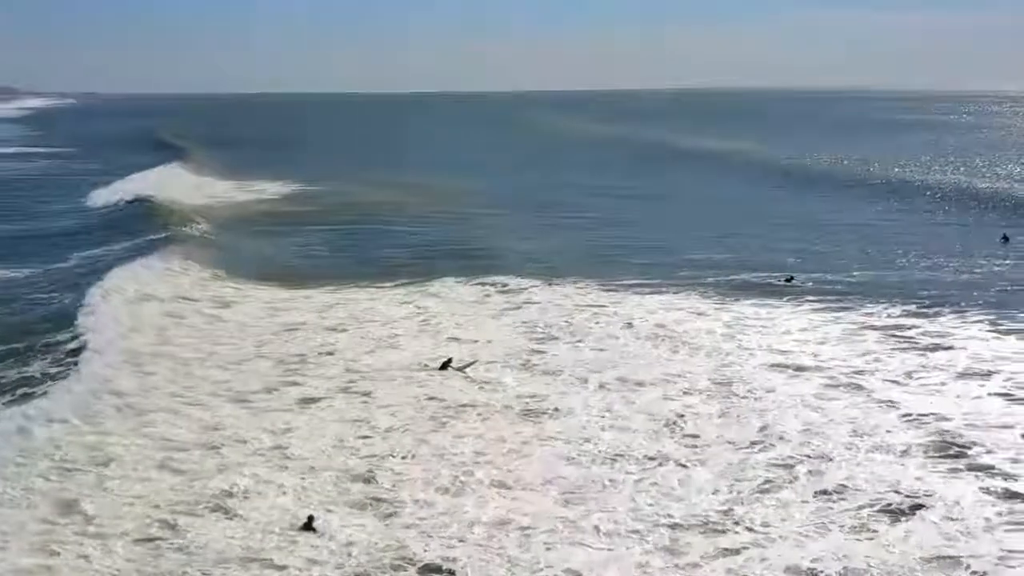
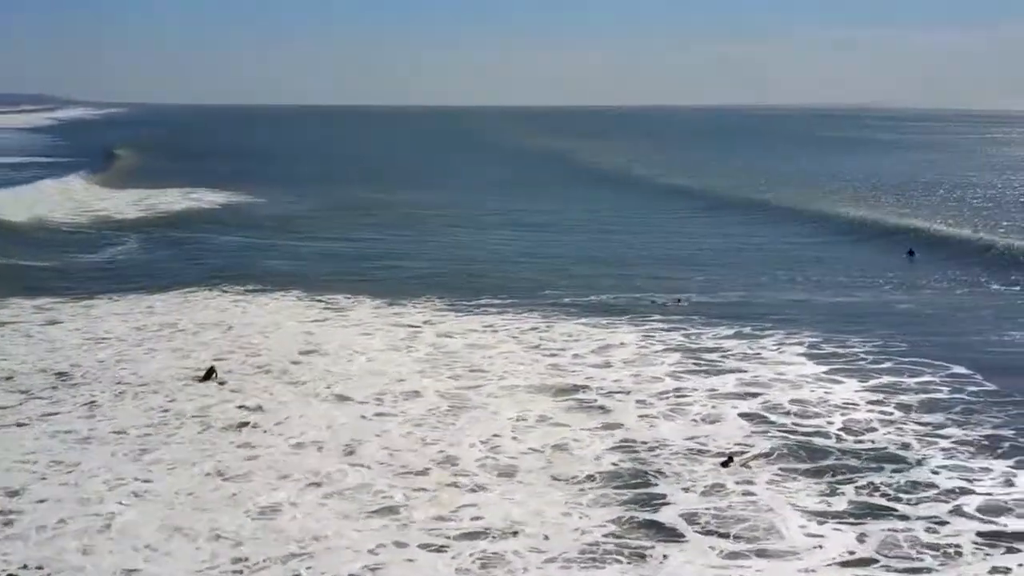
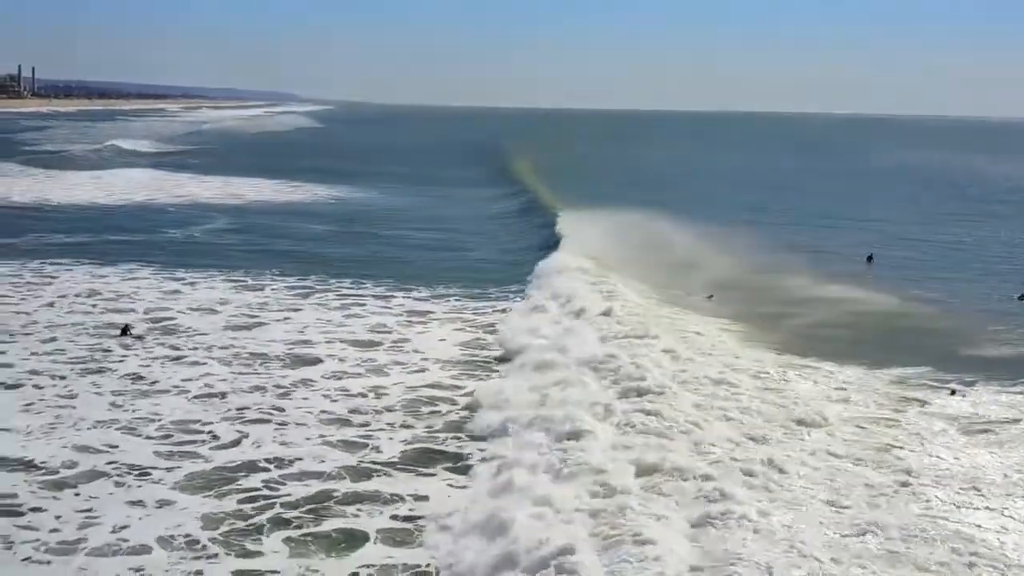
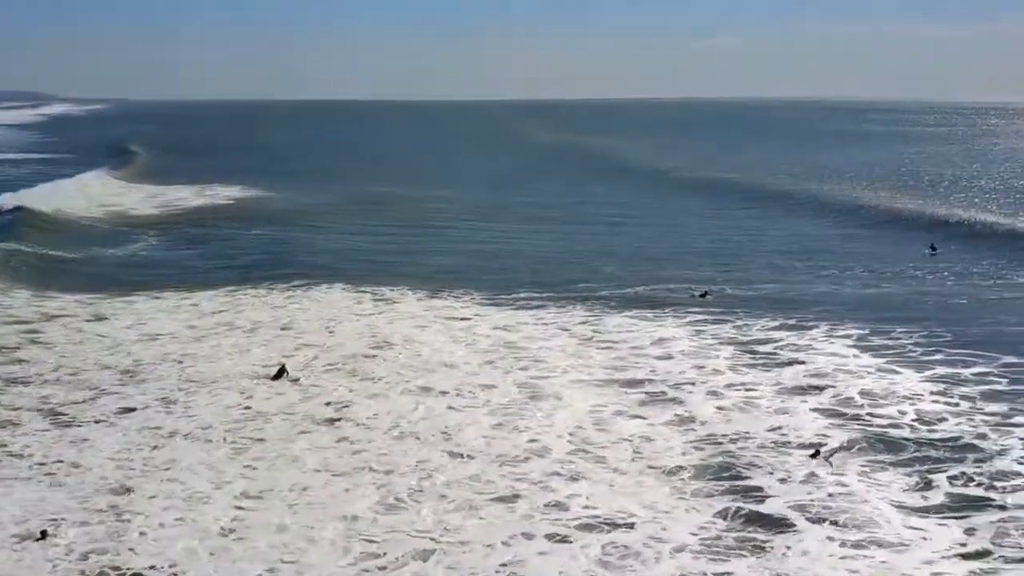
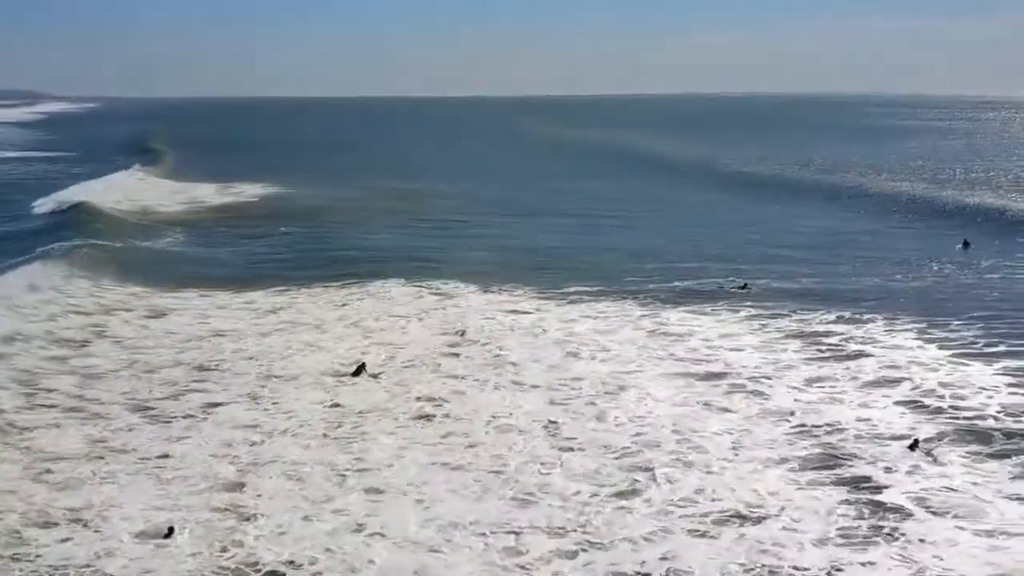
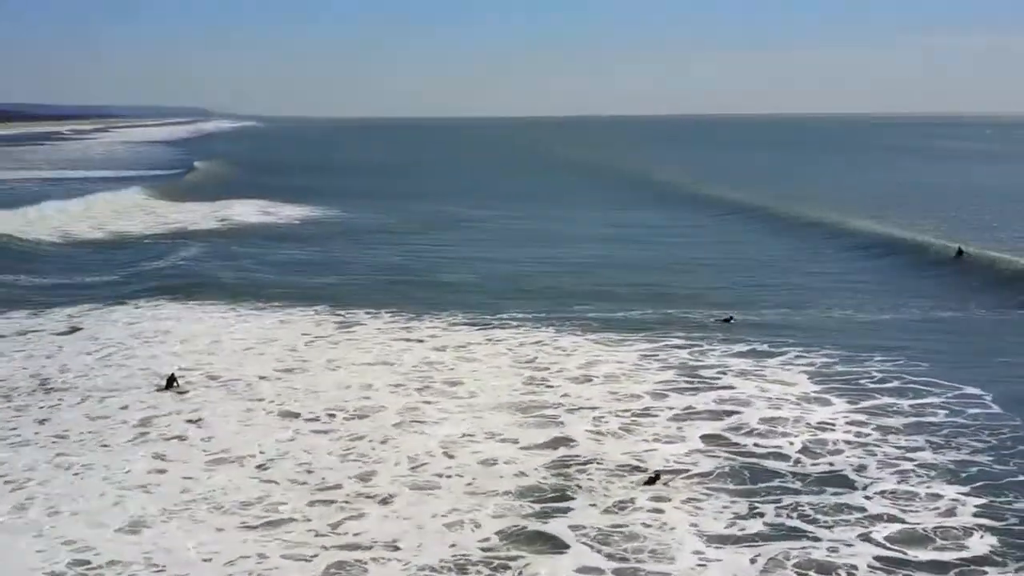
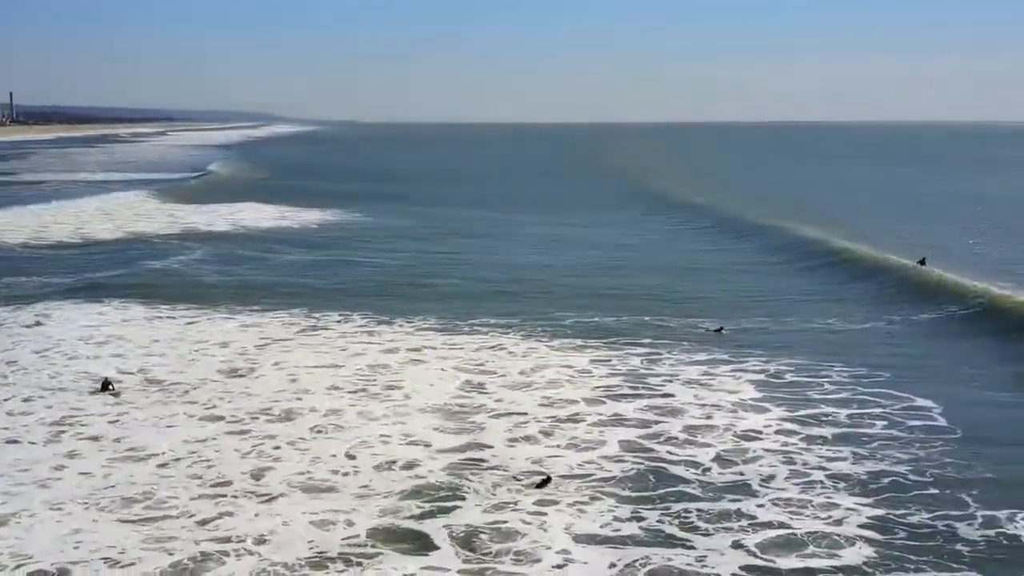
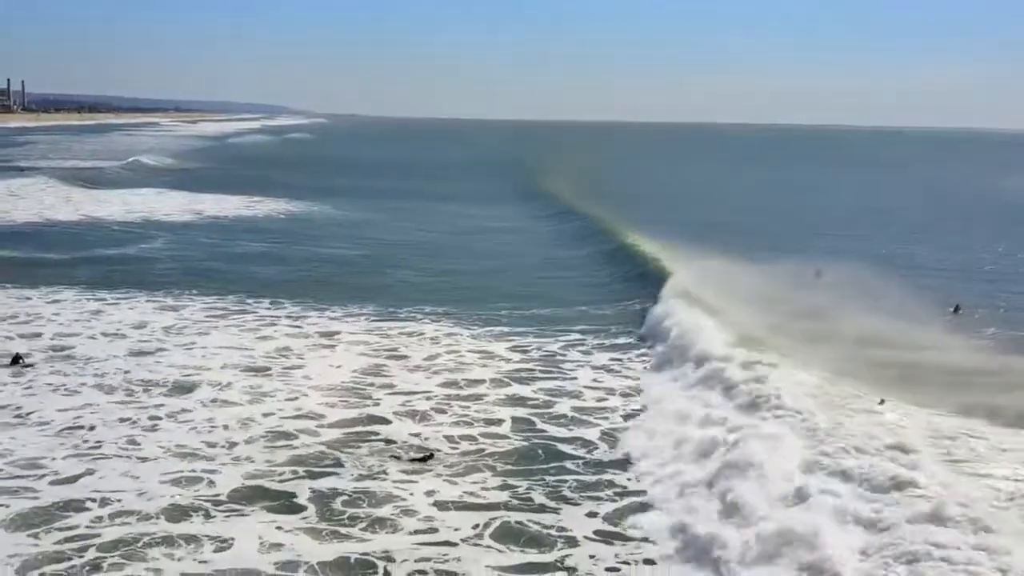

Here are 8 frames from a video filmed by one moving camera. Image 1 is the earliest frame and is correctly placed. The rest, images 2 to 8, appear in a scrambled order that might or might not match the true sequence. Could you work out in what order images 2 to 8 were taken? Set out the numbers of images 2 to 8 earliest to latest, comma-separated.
5, 4, 2, 6, 7, 8, 3
